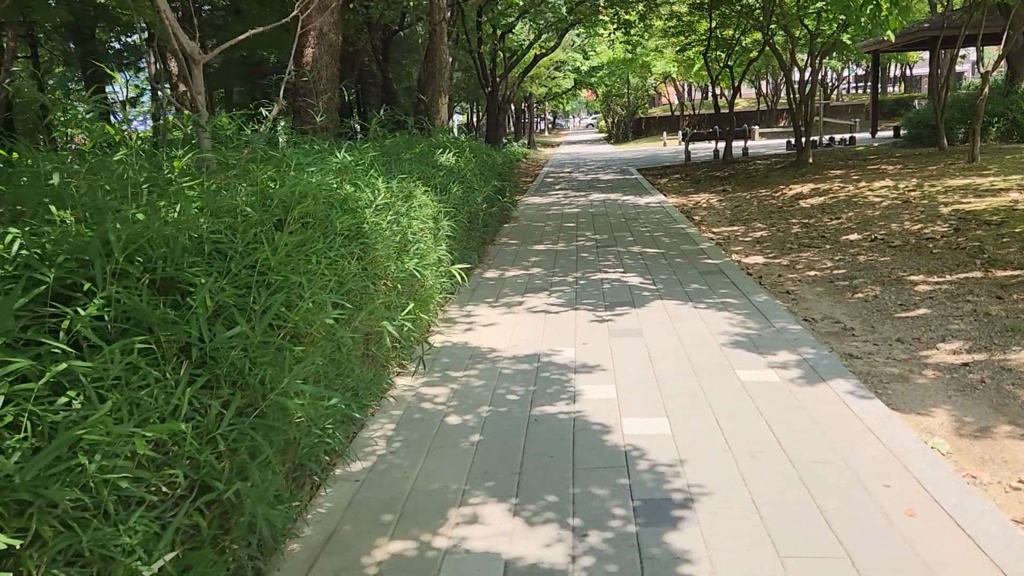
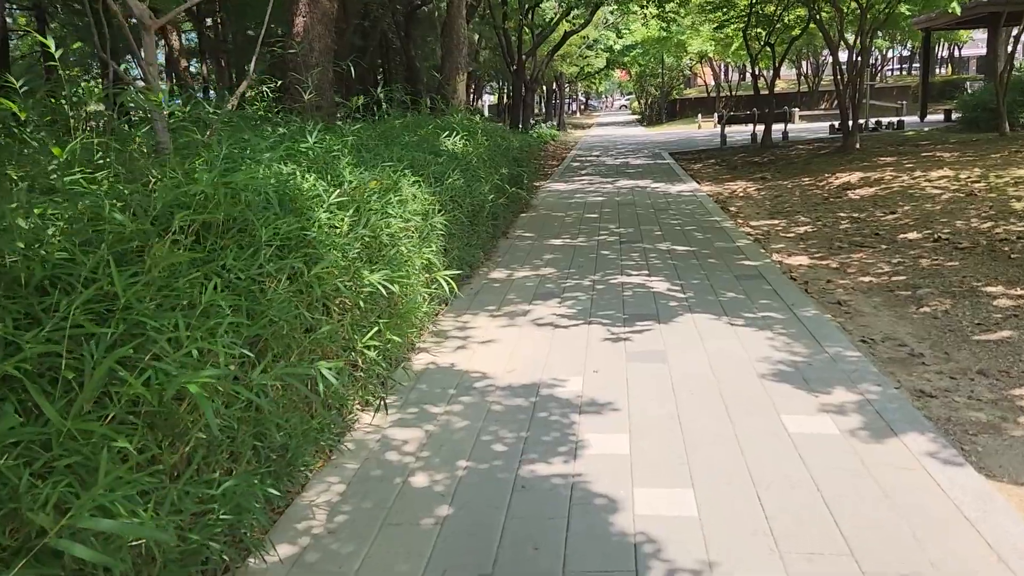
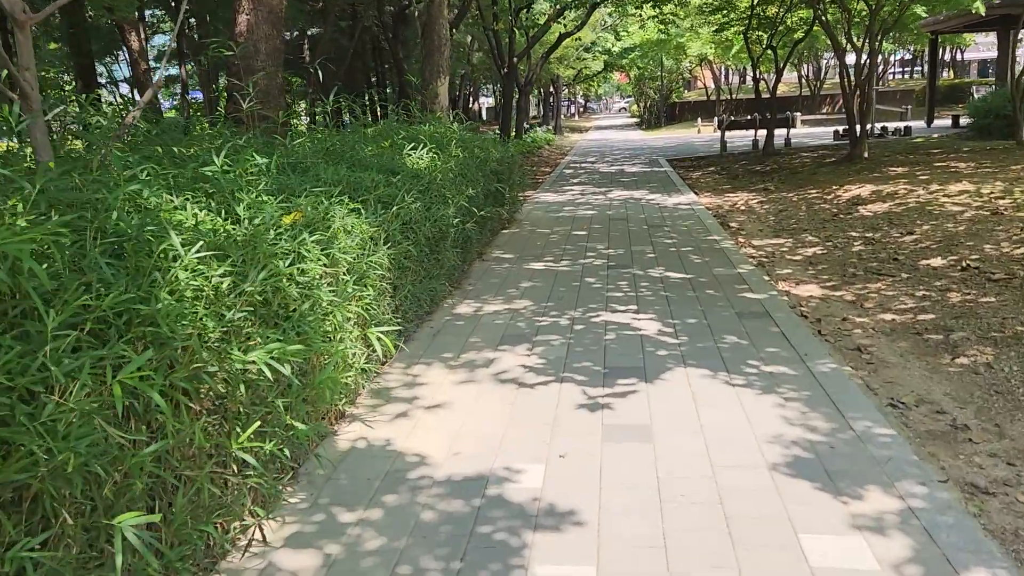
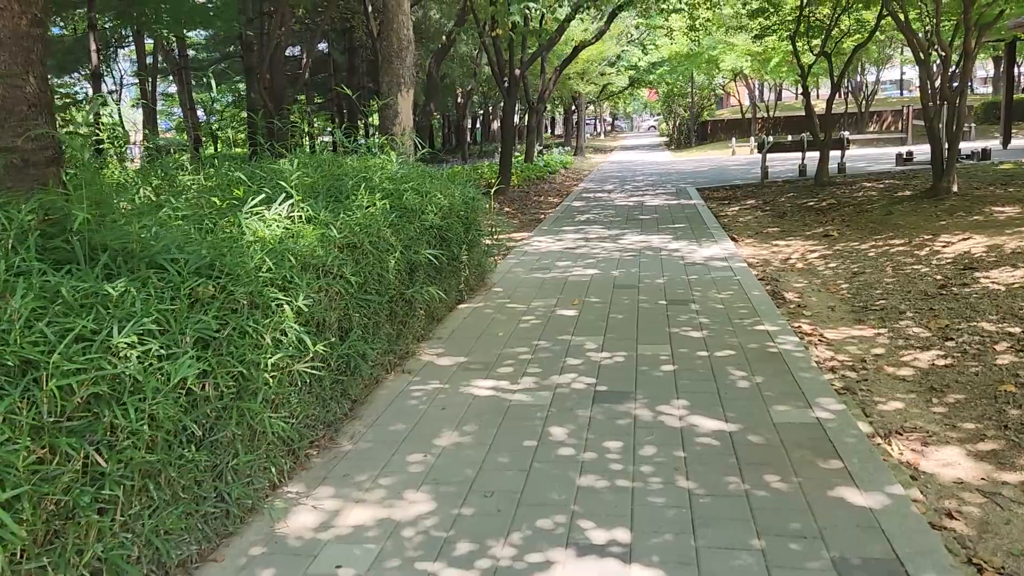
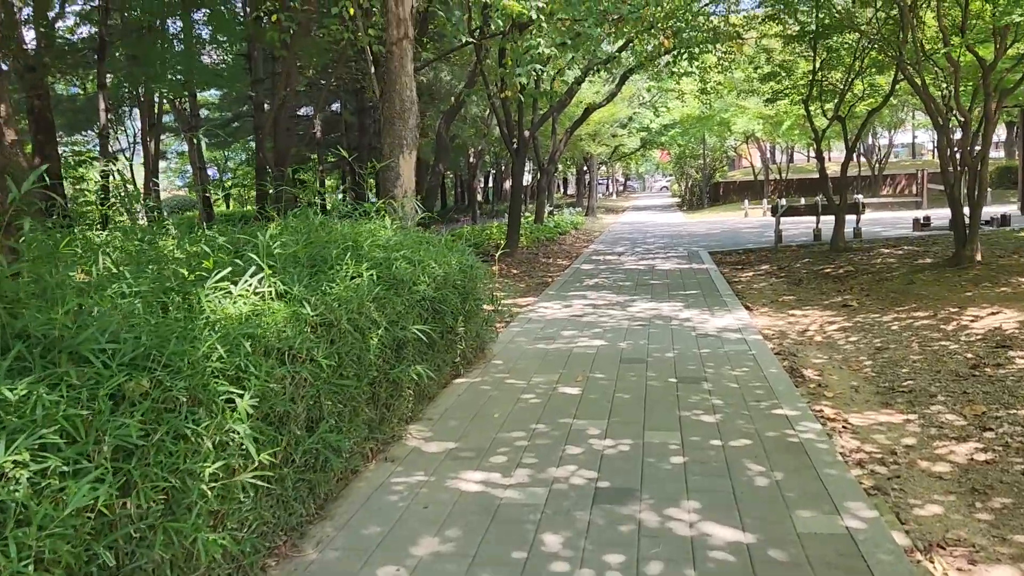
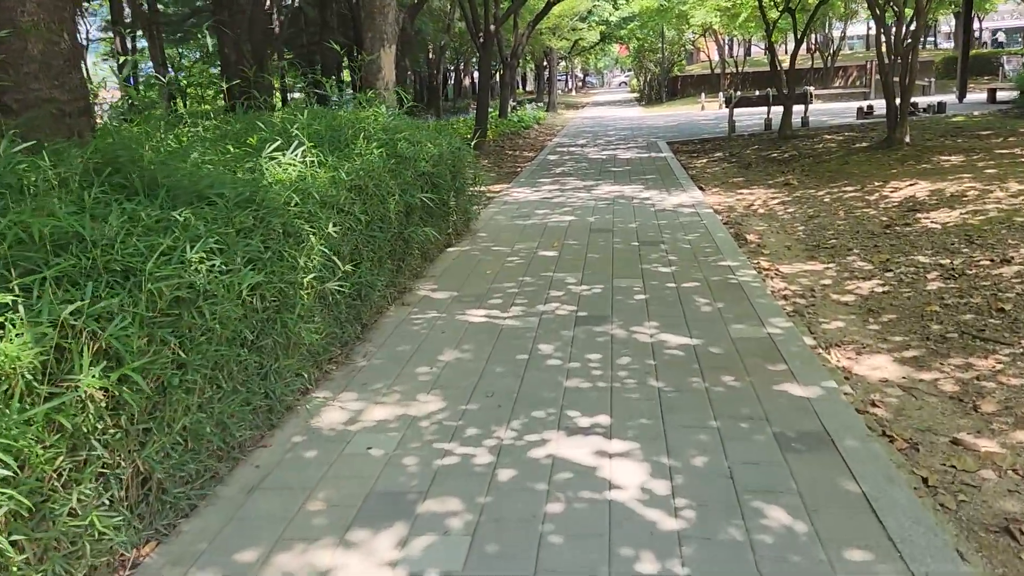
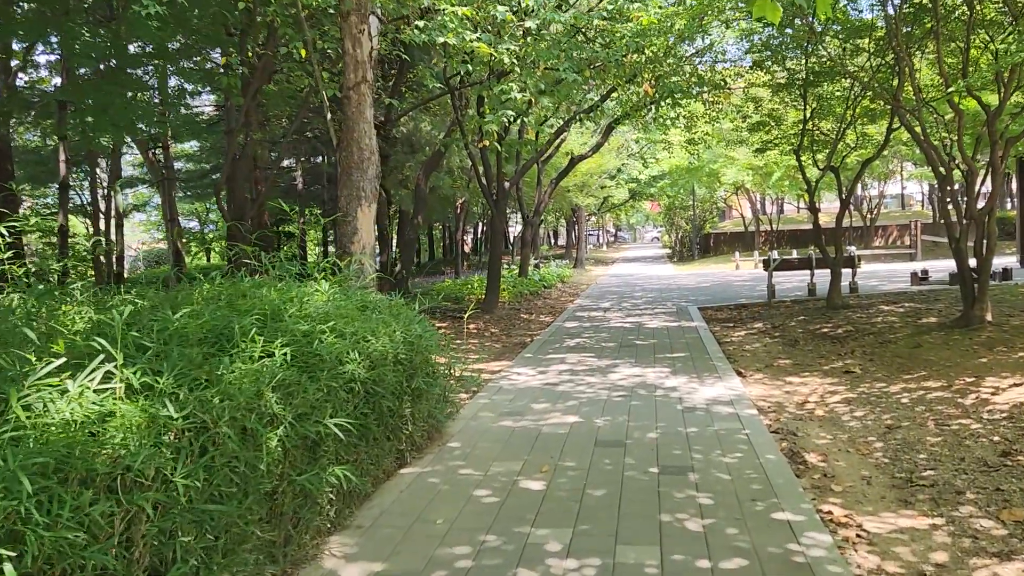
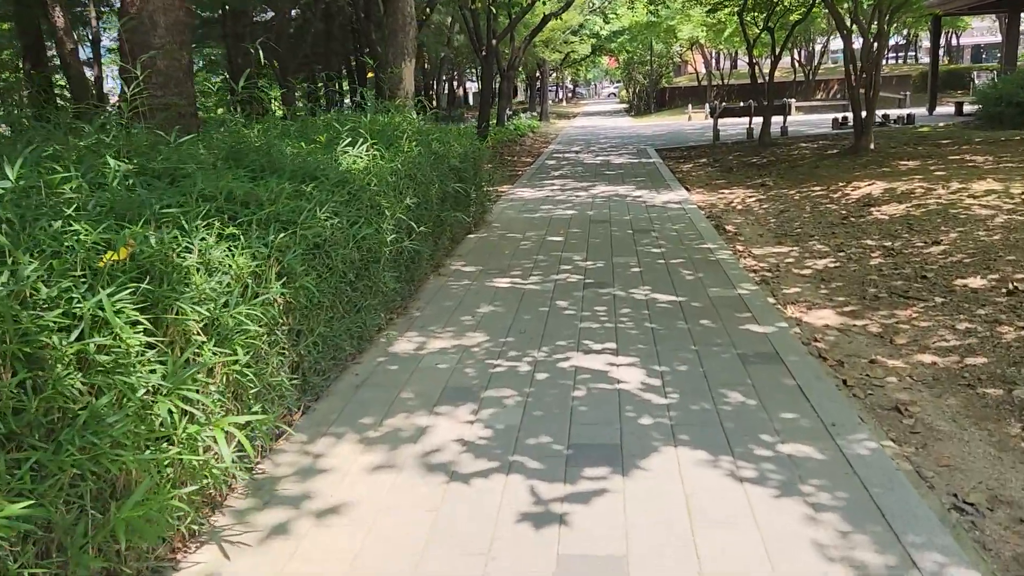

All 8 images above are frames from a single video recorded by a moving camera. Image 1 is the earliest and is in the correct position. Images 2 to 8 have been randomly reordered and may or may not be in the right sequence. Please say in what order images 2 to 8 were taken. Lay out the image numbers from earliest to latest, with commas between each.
2, 3, 8, 6, 4, 5, 7
